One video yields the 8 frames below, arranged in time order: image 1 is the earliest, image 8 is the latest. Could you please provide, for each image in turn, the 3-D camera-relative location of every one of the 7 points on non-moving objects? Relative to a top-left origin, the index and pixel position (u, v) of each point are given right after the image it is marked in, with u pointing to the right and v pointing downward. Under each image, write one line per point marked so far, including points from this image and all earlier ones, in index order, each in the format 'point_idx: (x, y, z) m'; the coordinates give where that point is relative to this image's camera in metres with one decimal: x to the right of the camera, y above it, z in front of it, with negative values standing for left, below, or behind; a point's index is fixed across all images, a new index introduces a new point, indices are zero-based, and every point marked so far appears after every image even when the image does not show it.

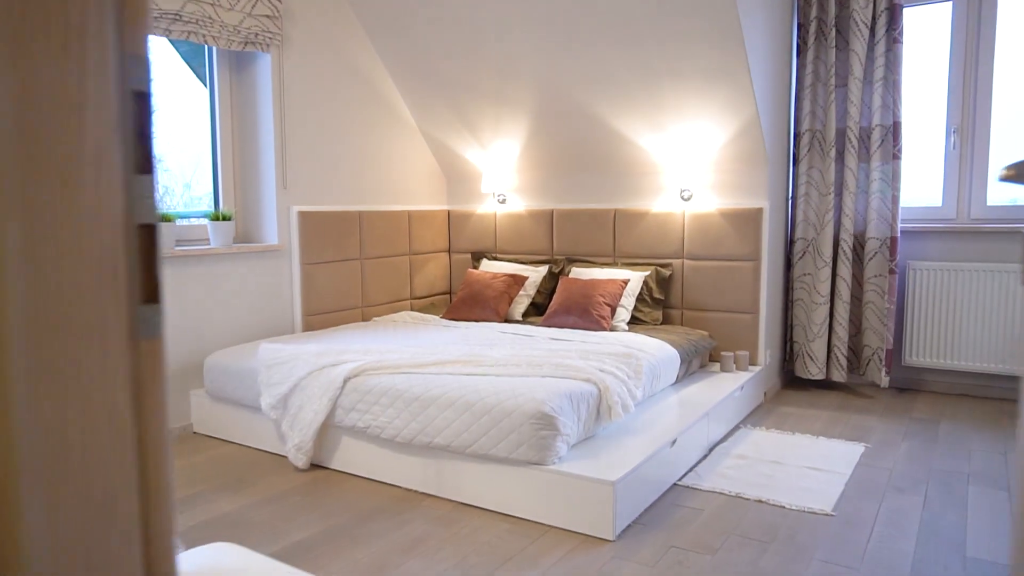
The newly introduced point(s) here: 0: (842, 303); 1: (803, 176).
0: (+1.9, -0.1, +4.0) m
1: (+1.7, +0.7, +4.1) m
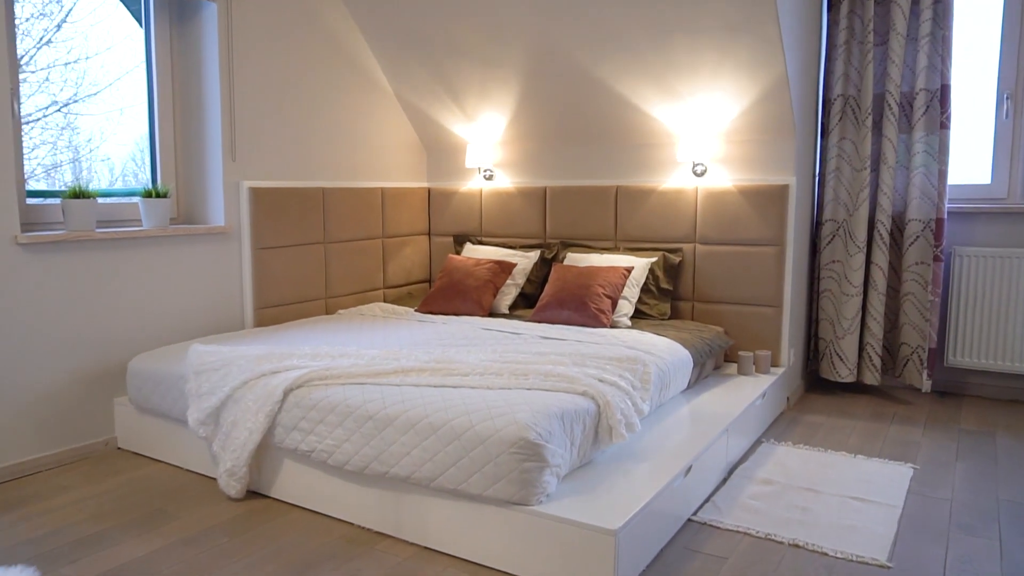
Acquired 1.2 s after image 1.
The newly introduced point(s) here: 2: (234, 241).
0: (+1.8, 0.0, +3.5) m
1: (+1.6, +0.7, +3.6) m
2: (-1.3, +0.2, +3.3) m
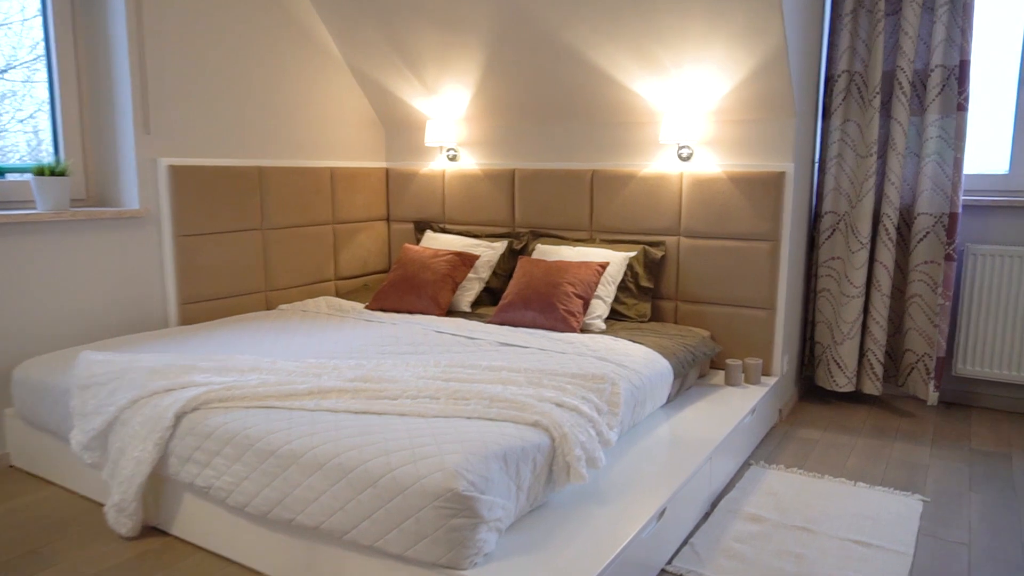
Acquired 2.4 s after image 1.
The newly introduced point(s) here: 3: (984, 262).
0: (+1.6, 0.0, +3.1) m
1: (+1.5, +0.7, +3.2) m
2: (-1.5, +0.2, +2.9) m
3: (+2.1, +0.1, +3.1) m
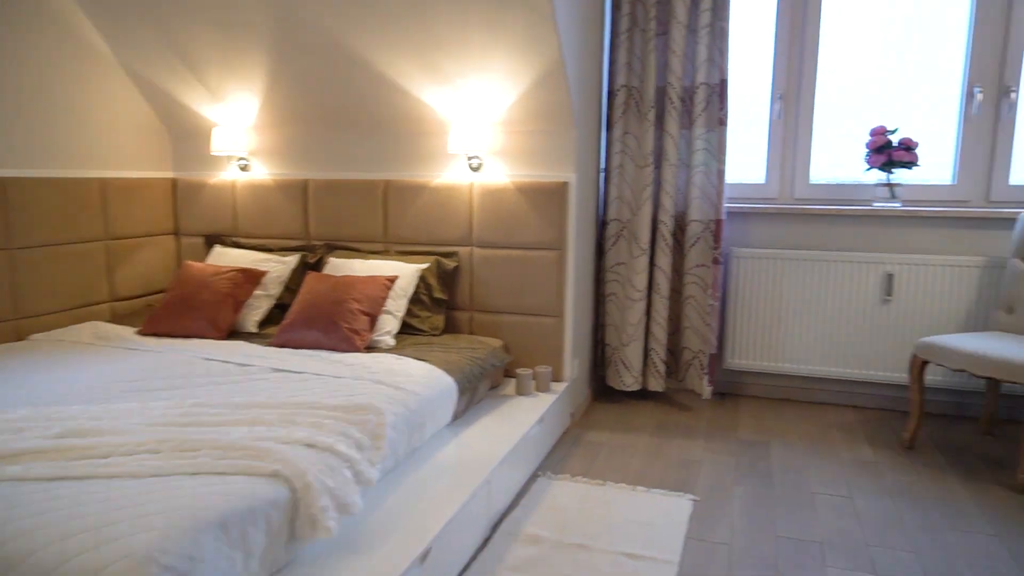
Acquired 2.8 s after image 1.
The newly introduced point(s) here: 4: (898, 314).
0: (+0.7, -0.1, +3.4) m
1: (+0.5, +0.7, +3.4) m
2: (-2.3, +0.1, +2.5) m
3: (+1.1, +0.1, +3.4) m
4: (+1.8, -0.1, +3.3) m
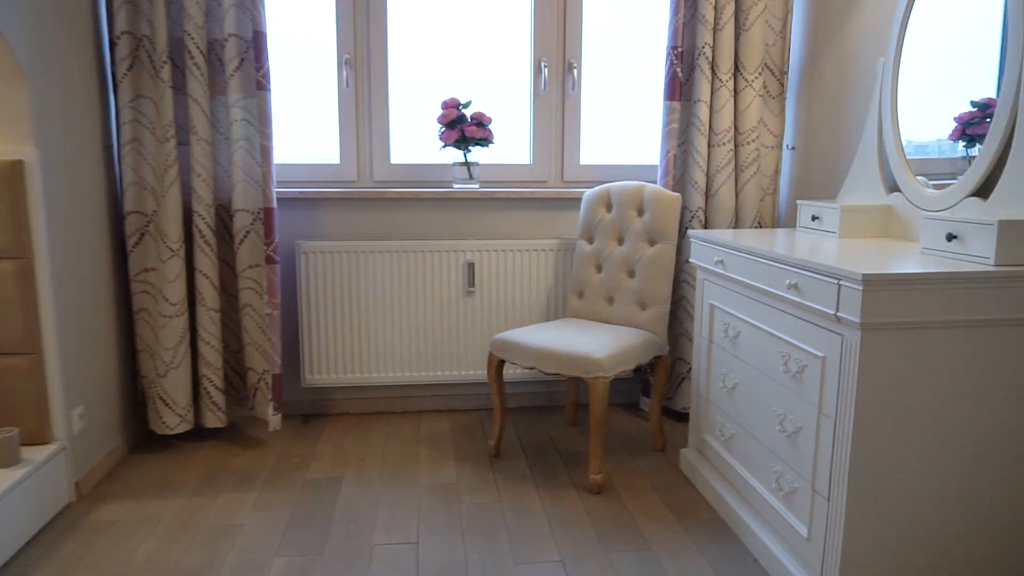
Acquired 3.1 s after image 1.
0: (-1.1, -0.1, +2.6) m
1: (-1.4, +0.6, +2.5) m
2: (-3.5, -0.1, +0.6) m
3: (-0.8, +0.1, +2.8) m
4: (-0.1, -0.1, +3.0) m
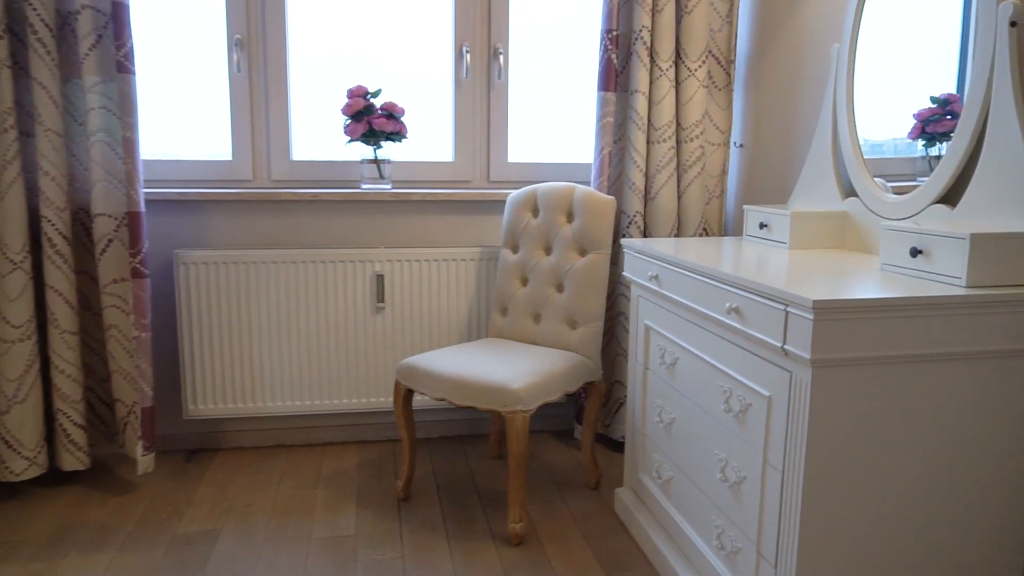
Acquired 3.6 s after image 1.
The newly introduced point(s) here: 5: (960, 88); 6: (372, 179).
0: (-1.4, -0.1, +2.2) m
1: (-1.7, +0.6, +2.1) m
2: (-3.7, -0.2, +0.1) m
3: (-1.1, +0.1, +2.4) m
4: (-0.4, -0.1, +2.6) m
5: (+0.9, +0.4, +1.5) m
6: (-0.5, +0.4, +2.7) m
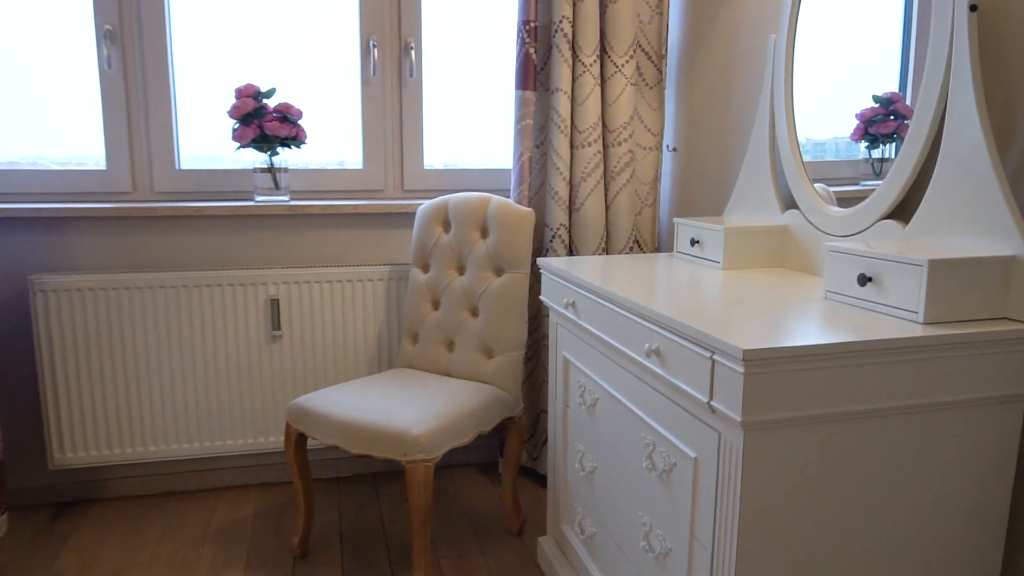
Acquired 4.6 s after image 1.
0: (-1.7, -0.2, +1.8) m
1: (-1.9, +0.5, +1.7) m
2: (-3.8, -0.3, -0.4) m
3: (-1.3, 0.0, +2.1) m
4: (-0.7, -0.2, +2.3) m
5: (+0.7, +0.4, +1.3) m
6: (-0.8, +0.3, +2.4) m
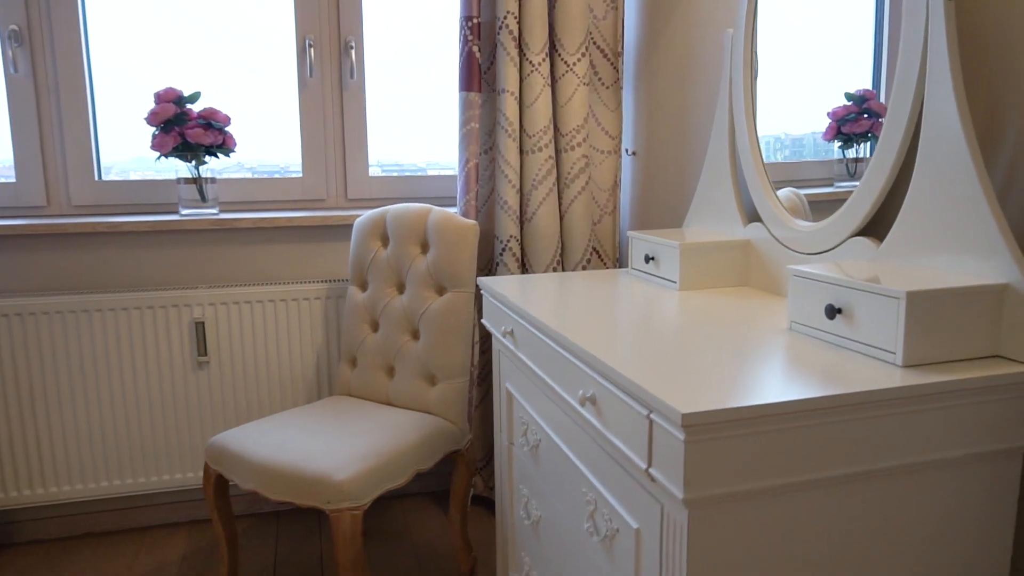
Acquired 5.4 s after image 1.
0: (-1.8, -0.3, +1.6) m
1: (-2.1, +0.4, +1.5) m
2: (-3.9, -0.5, -0.7) m
3: (-1.5, -0.1, +1.9) m
4: (-0.9, -0.3, +2.1) m
5: (+0.6, +0.3, +1.1) m
6: (-1.0, +0.3, +2.2) m
